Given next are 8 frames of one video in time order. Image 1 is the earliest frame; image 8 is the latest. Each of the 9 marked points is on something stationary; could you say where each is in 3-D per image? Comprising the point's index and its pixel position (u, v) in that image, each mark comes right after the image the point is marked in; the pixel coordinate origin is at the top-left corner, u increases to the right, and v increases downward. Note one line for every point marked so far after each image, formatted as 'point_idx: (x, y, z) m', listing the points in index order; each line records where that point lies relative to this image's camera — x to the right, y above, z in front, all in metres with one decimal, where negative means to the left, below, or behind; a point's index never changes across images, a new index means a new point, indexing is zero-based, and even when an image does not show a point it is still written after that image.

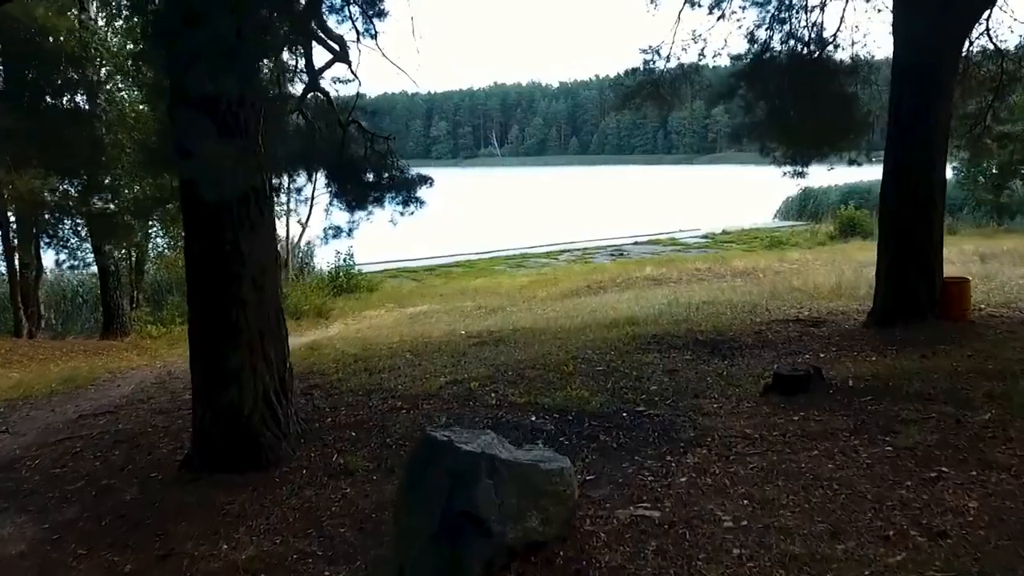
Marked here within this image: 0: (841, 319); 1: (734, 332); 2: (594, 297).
0: (+1.5, -0.2, +6.2) m
1: (+1.0, -0.2, +5.9) m
2: (+0.9, -0.1, +13.9) m
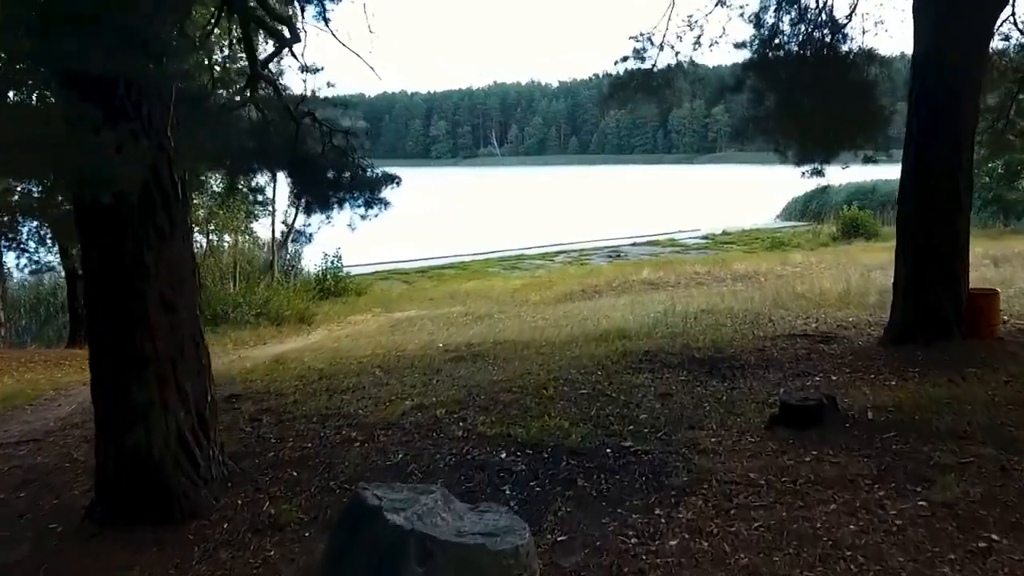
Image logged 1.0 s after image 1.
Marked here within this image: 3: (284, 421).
0: (+1.4, -0.2, +5.6) m
1: (+0.9, -0.2, +5.3) m
2: (+0.8, -0.1, +13.3) m
3: (-0.8, -0.5, +4.7) m
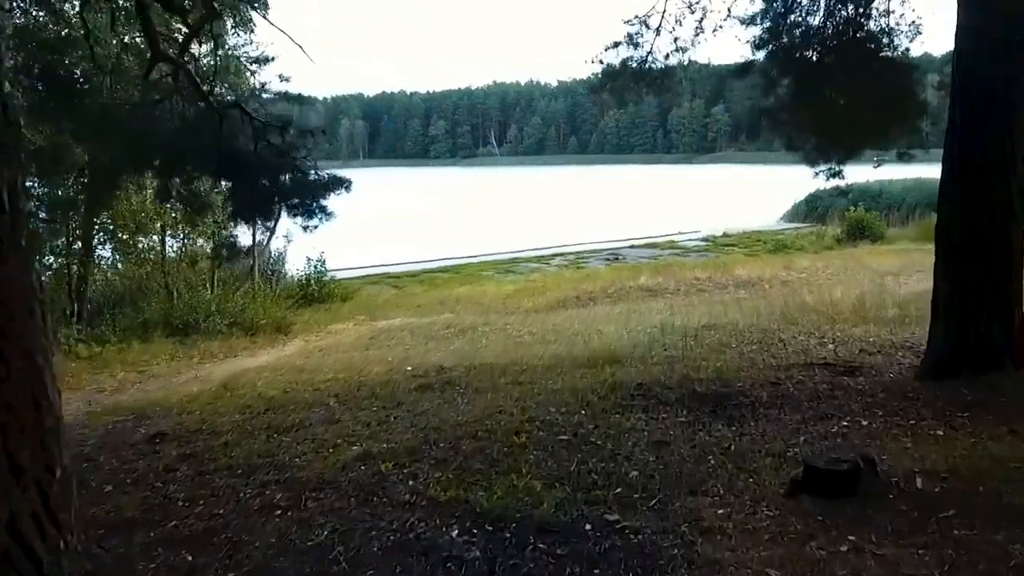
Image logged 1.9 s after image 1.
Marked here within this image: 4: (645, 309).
0: (+1.3, -0.3, +4.8) m
1: (+0.8, -0.3, +4.5) m
2: (+0.7, -0.2, +12.5) m
3: (-0.9, -0.5, +3.9) m
4: (+1.2, -0.2, +11.5) m
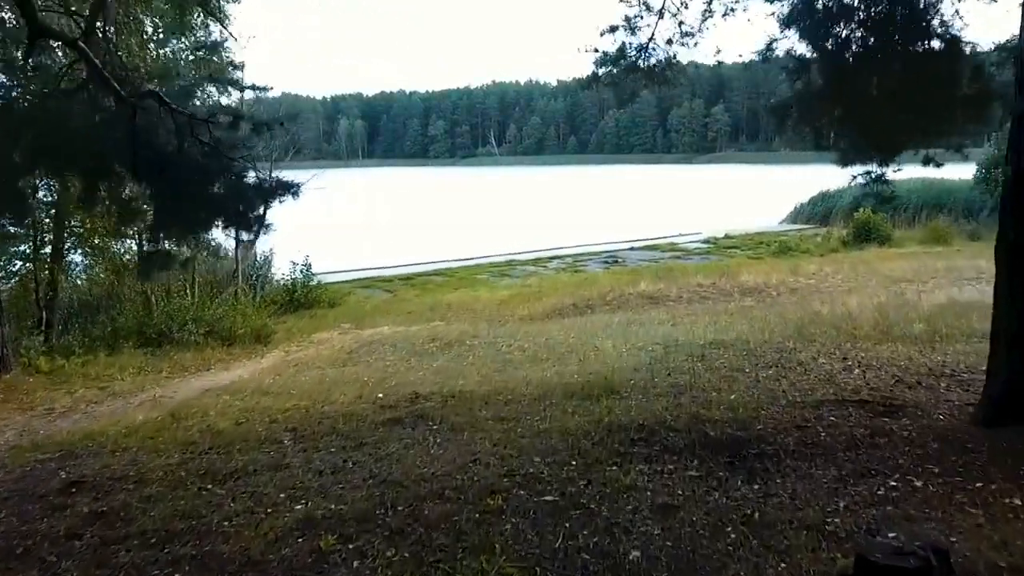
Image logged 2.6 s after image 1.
0: (+1.3, -0.3, +4.1) m
1: (+0.7, -0.4, +3.8) m
2: (+0.6, -0.3, +11.8) m
3: (-1.0, -0.6, +3.2) m
4: (+1.1, -0.3, +10.8) m
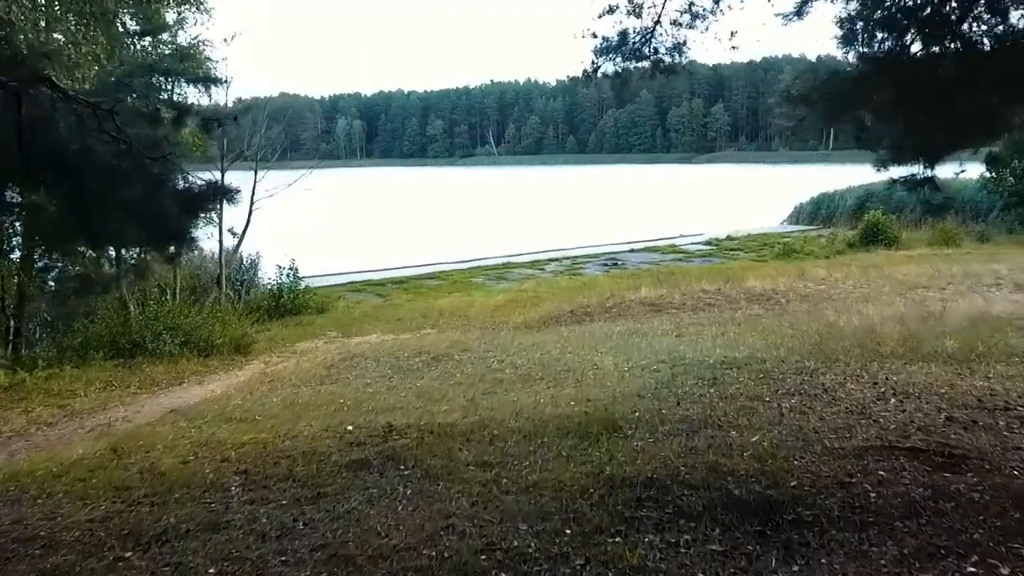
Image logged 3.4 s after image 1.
0: (+1.2, -0.4, +3.4) m
1: (+0.7, -0.4, +3.1) m
2: (+0.5, -0.3, +11.1) m
3: (-1.0, -0.7, +2.6) m
4: (+1.0, -0.3, +10.1) m
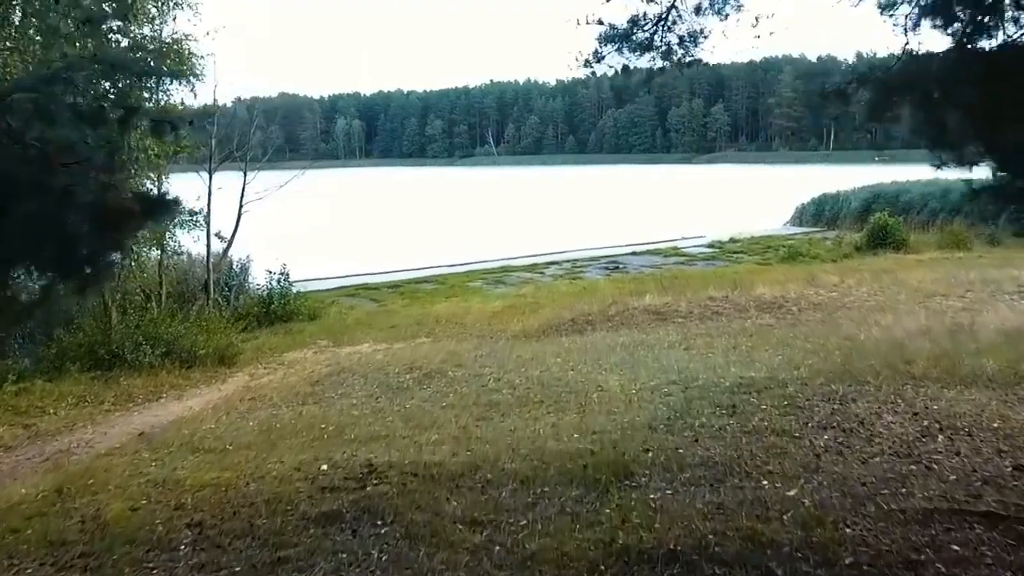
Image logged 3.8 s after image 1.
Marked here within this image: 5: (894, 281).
0: (+1.2, -0.5, +2.9) m
1: (+0.7, -0.5, +2.6) m
2: (+0.5, -0.4, +10.6) m
3: (-1.0, -0.7, +2.0) m
4: (+1.0, -0.4, +9.6) m
5: (+4.0, +0.1, +13.9) m
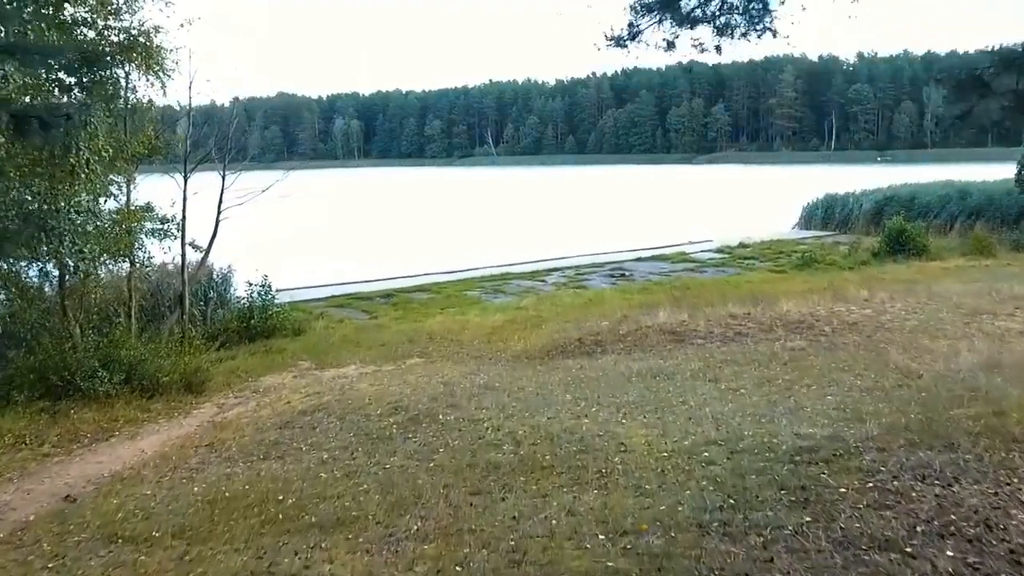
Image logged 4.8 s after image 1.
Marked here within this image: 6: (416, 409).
0: (+1.2, -0.6, +1.7) m
1: (+0.7, -0.7, +1.4) m
2: (+0.5, -0.6, +9.4) m
3: (-1.0, -0.9, +0.9) m
4: (+1.0, -0.5, +8.4) m
5: (+4.0, -0.1, +12.7) m
6: (-0.5, -0.6, +6.8) m
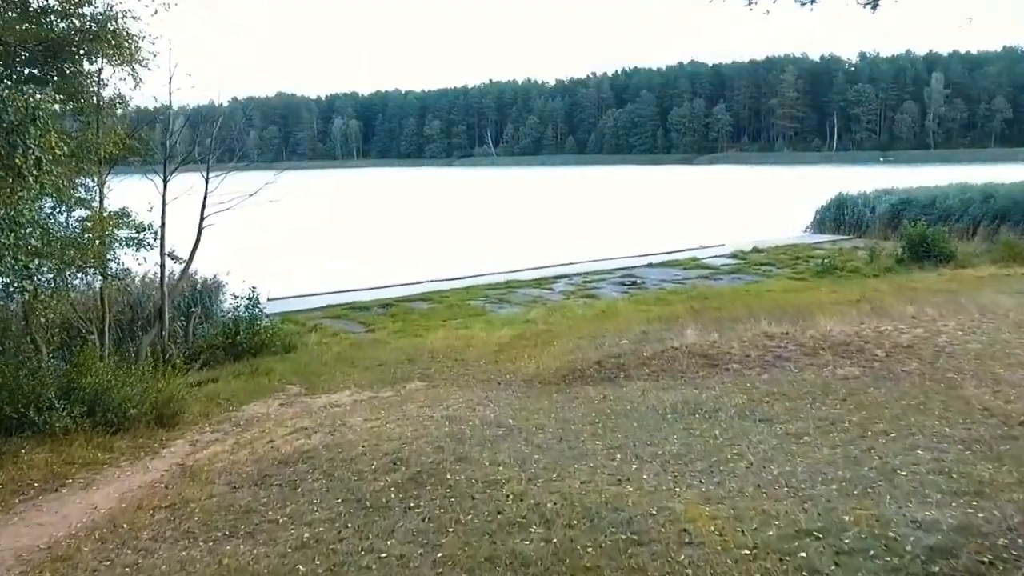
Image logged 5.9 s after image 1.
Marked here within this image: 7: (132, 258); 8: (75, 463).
0: (+1.3, -0.7, +0.6) m
1: (+0.8, -0.8, +0.3) m
2: (+0.6, -0.7, +8.3) m
3: (-0.9, -1.0, -0.3) m
4: (+1.1, -0.7, +7.3) m
5: (+4.1, -0.2, +11.6) m
6: (-0.4, -0.8, +5.6) m
7: (-3.4, +0.3, +11.9) m
8: (-2.4, -1.0, +7.4) m
